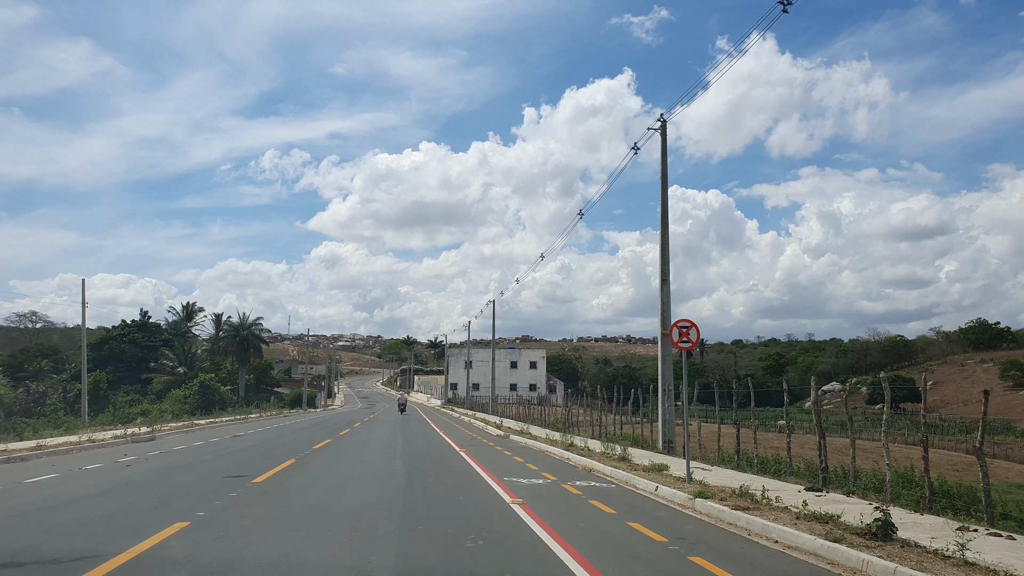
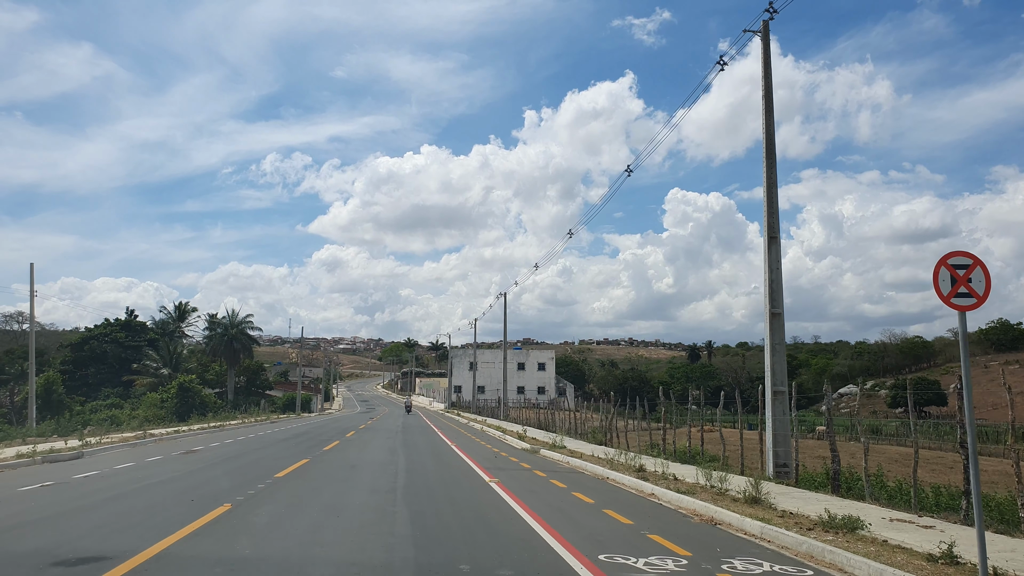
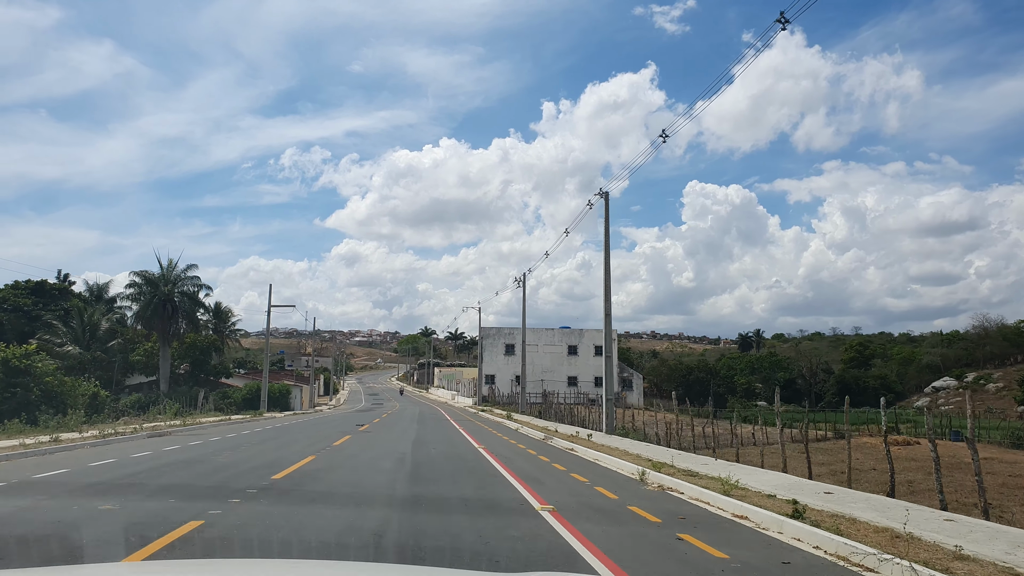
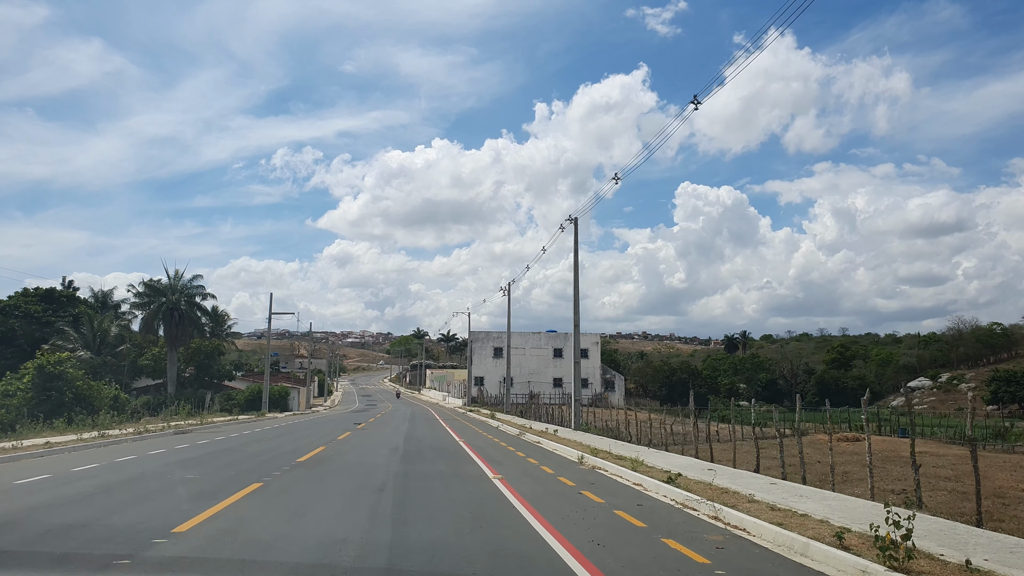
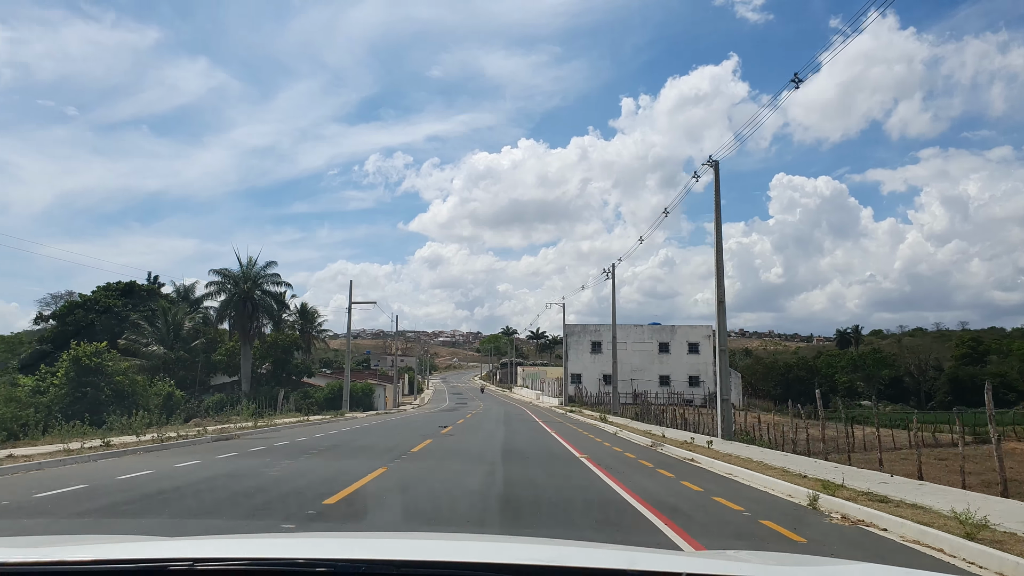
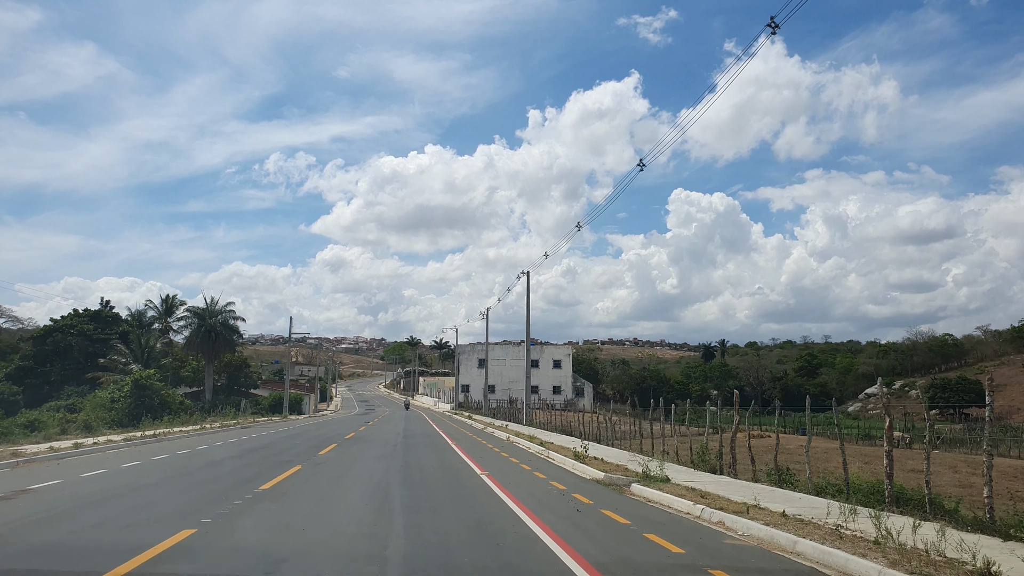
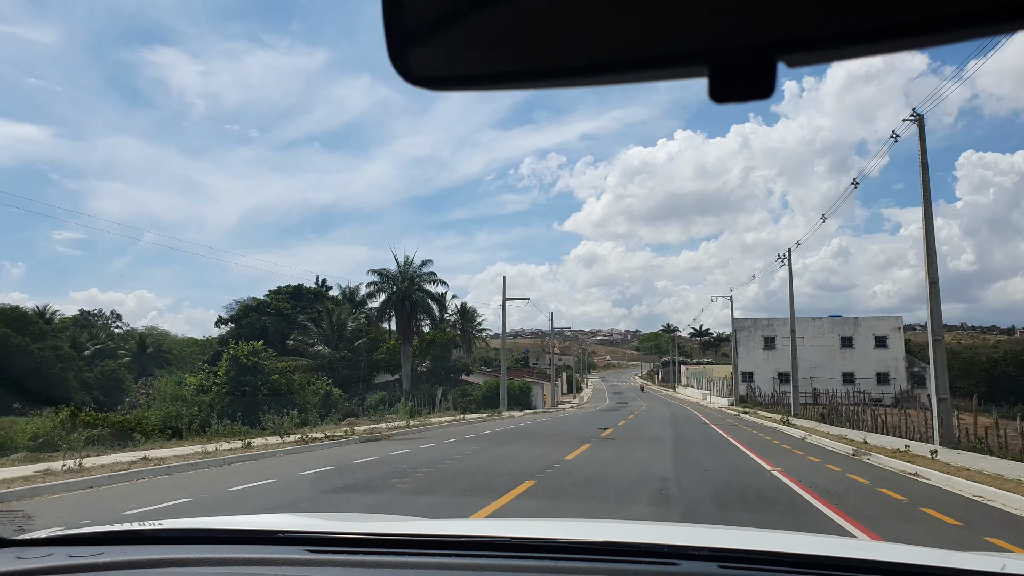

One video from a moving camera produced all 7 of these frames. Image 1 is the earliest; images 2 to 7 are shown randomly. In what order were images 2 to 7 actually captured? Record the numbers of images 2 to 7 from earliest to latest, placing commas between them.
2, 6, 4, 3, 5, 7
